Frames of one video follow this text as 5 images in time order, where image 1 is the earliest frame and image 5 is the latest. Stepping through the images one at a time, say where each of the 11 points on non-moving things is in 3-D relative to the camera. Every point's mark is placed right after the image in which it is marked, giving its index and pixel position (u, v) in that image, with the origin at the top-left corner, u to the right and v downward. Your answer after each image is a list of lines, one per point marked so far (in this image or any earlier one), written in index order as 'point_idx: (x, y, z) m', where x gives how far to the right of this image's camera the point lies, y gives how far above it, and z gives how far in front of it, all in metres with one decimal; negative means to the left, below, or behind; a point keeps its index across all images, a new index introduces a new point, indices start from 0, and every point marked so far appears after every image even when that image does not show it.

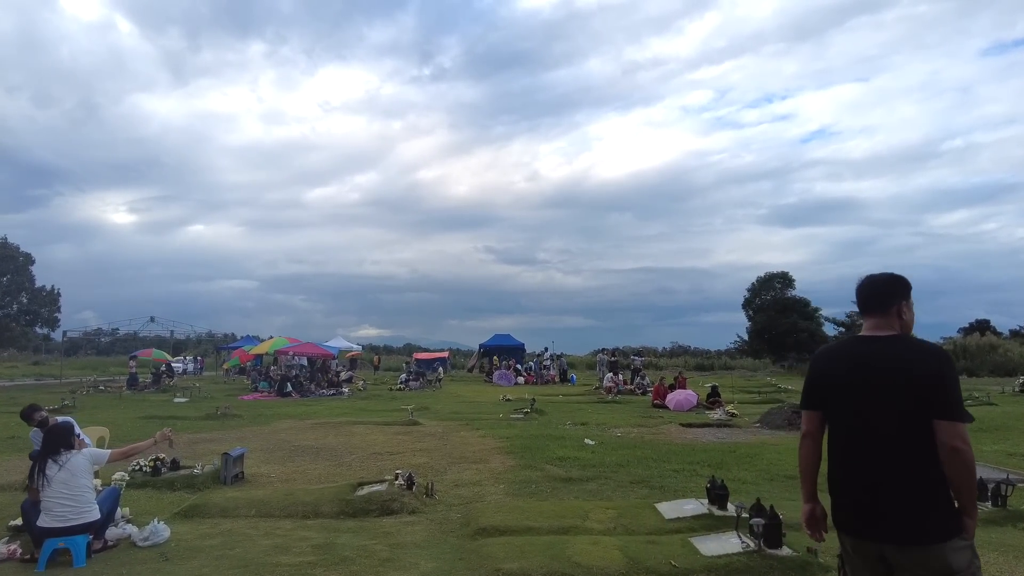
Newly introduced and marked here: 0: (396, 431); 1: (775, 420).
0: (-2.8, -3.4, +15.4) m
1: (+6.3, -3.2, +15.5) m
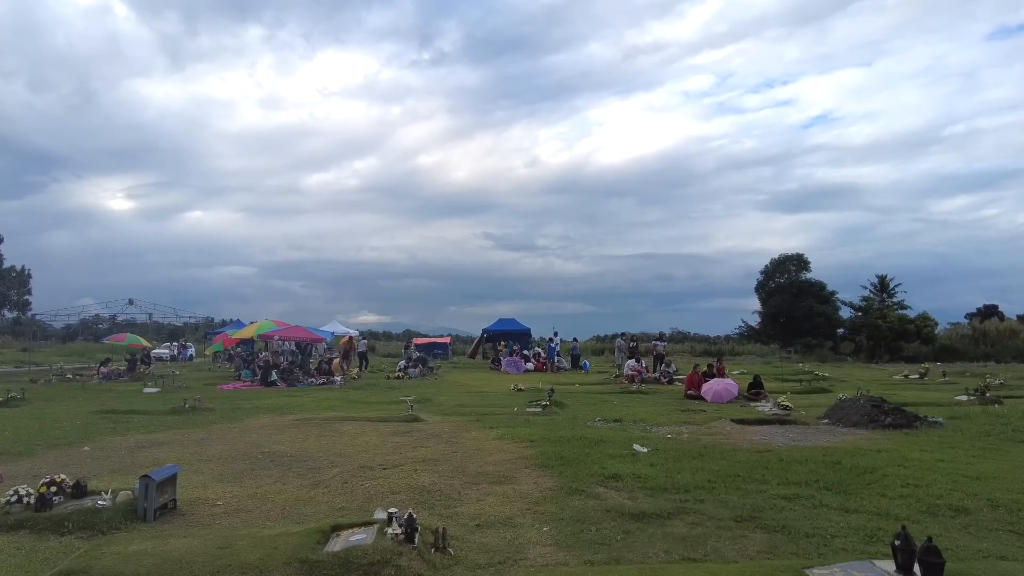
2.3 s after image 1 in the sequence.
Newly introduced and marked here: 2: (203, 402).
0: (-2.3, -2.8, +12.7) m
1: (+6.8, -2.6, +12.9) m
2: (-8.6, -3.2, +17.8) m
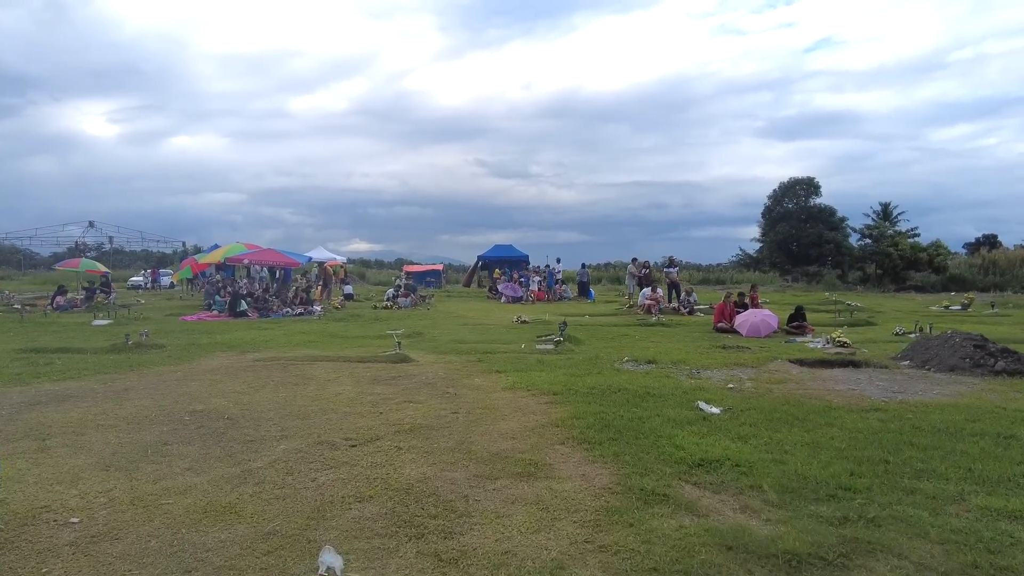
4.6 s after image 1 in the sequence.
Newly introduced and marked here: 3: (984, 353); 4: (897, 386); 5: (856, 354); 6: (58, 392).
0: (-2.1, -1.4, +10.1) m
1: (+7.0, -1.1, +10.3) m
2: (-8.4, -1.1, +15.1) m
3: (+7.4, -1.0, +10.2) m
4: (+5.4, -1.4, +9.0) m
5: (+6.6, -1.3, +12.5) m
6: (-6.1, -1.4, +8.7) m
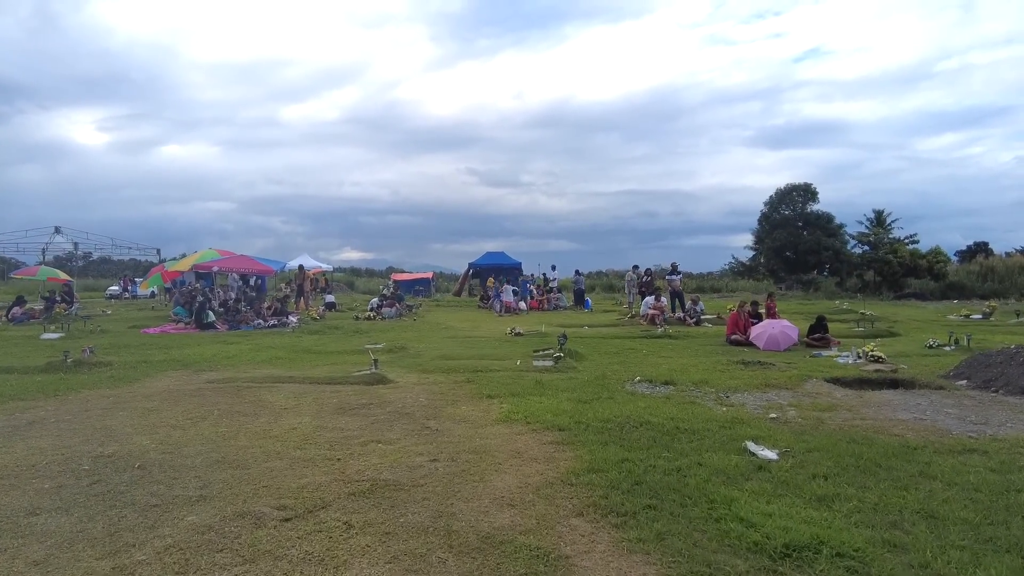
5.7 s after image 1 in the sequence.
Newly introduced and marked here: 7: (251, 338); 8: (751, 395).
0: (-2.2, -1.5, +8.5) m
1: (+6.9, -1.2, +8.8) m
2: (-8.6, -1.4, +13.4) m
3: (+7.3, -1.1, +8.6) m
4: (+5.3, -1.5, +7.5) m
5: (+6.5, -1.4, +10.9) m
6: (-6.2, -1.5, +7.1) m
7: (-6.6, -1.3, +16.4) m
8: (+3.3, -1.4, +8.9) m
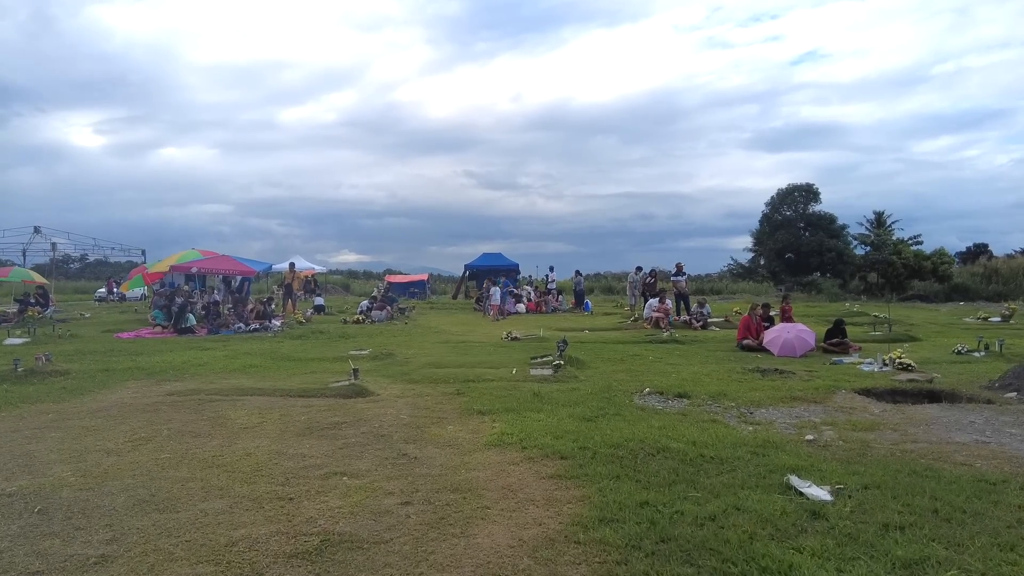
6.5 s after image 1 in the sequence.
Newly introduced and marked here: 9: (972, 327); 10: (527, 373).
0: (-2.3, -1.5, +7.5) m
1: (+6.8, -1.2, +7.8) m
2: (-8.6, -1.4, +12.3) m
3: (+7.3, -1.1, +7.6) m
4: (+5.2, -1.5, +6.4) m
5: (+6.5, -1.4, +9.9) m
6: (-6.2, -1.5, +6.0) m
7: (-6.7, -1.3, +15.3) m
8: (+3.2, -1.5, +7.8) m
9: (+13.5, -1.1, +19.0) m
10: (+0.3, -1.5, +11.1) m
